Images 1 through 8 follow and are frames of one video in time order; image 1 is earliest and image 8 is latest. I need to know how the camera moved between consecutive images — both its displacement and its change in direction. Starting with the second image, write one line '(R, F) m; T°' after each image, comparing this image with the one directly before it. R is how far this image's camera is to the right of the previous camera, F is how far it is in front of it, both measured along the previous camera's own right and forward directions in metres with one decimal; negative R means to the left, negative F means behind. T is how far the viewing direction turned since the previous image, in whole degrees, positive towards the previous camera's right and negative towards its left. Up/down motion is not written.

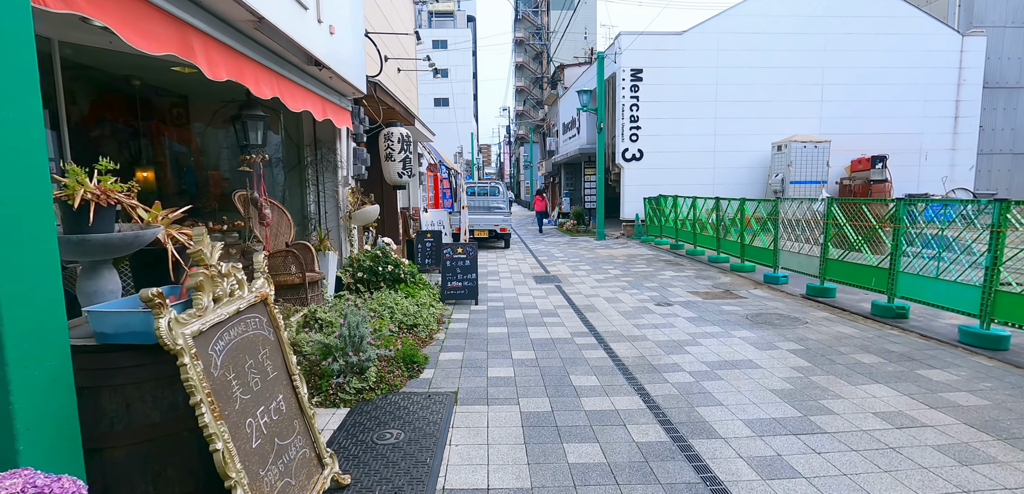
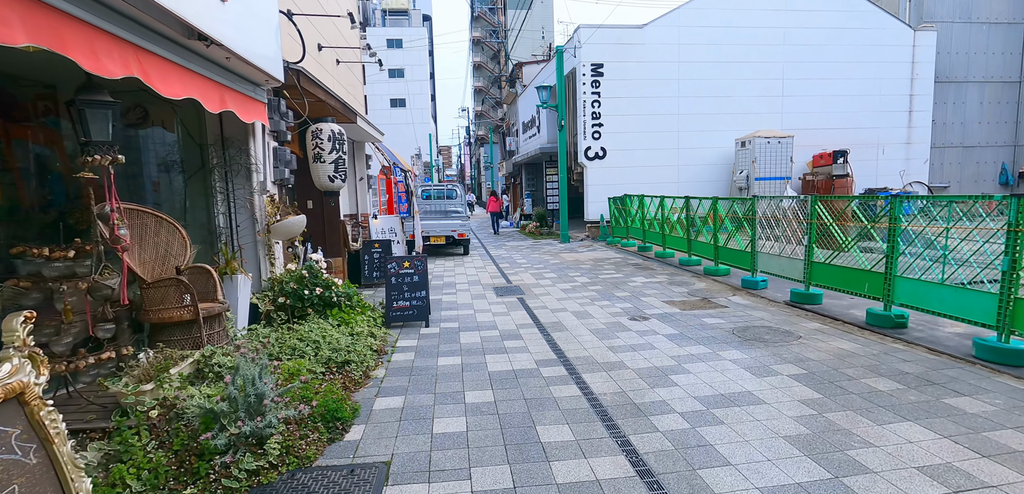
(+0.1, +0.9) m; +4°
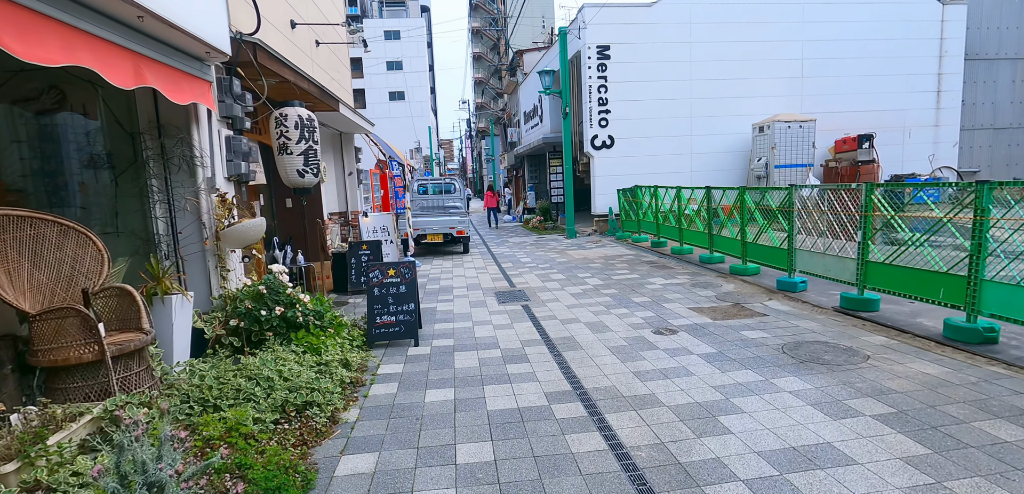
(0.0, +1.0) m; 0°
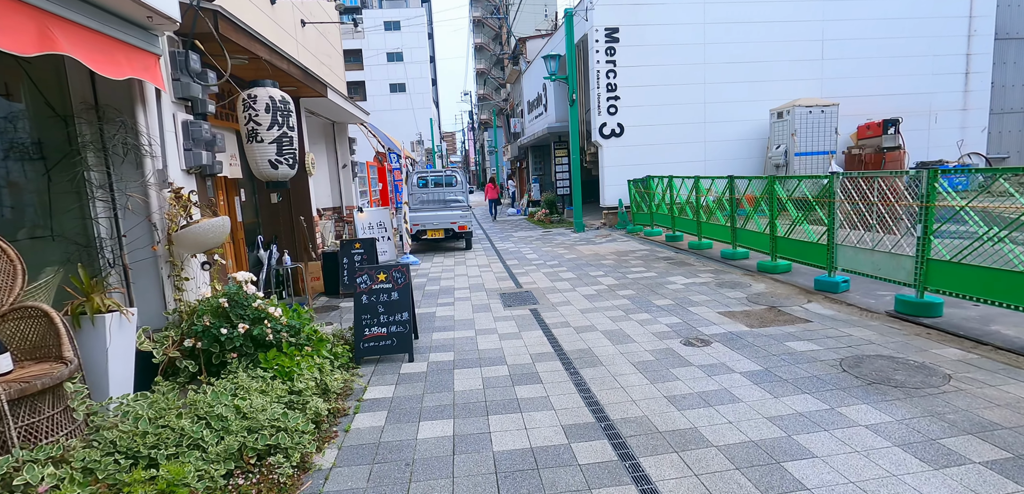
(0.0, +0.7) m; 0°
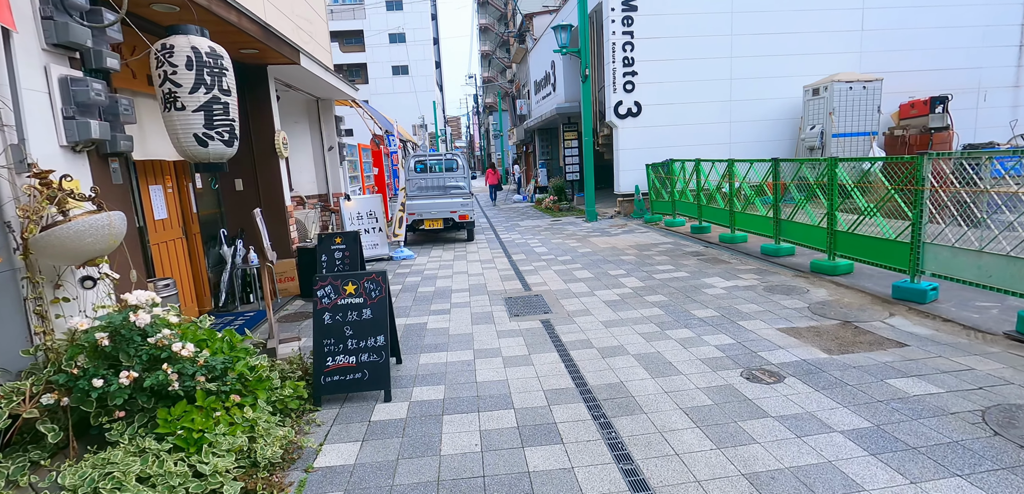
(0.0, +1.2) m; -1°
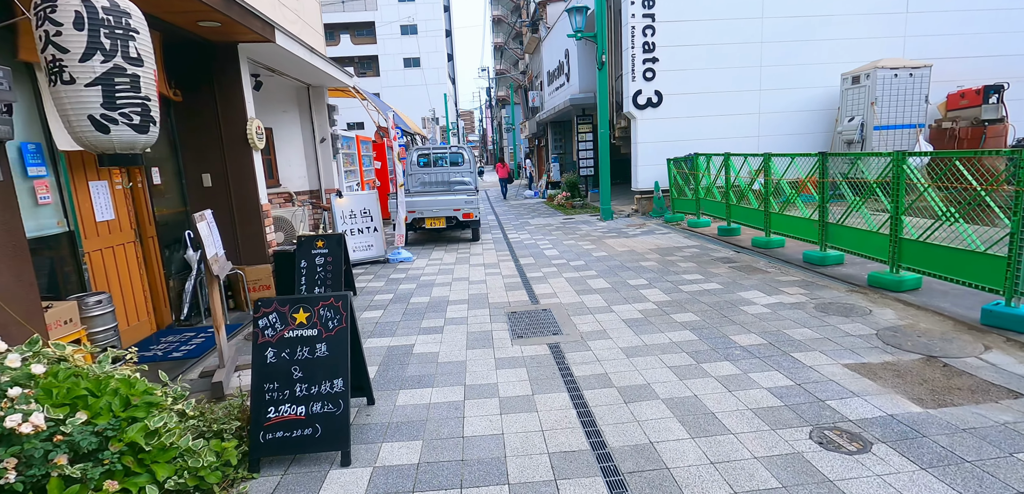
(+0.1, +0.9) m; -1°
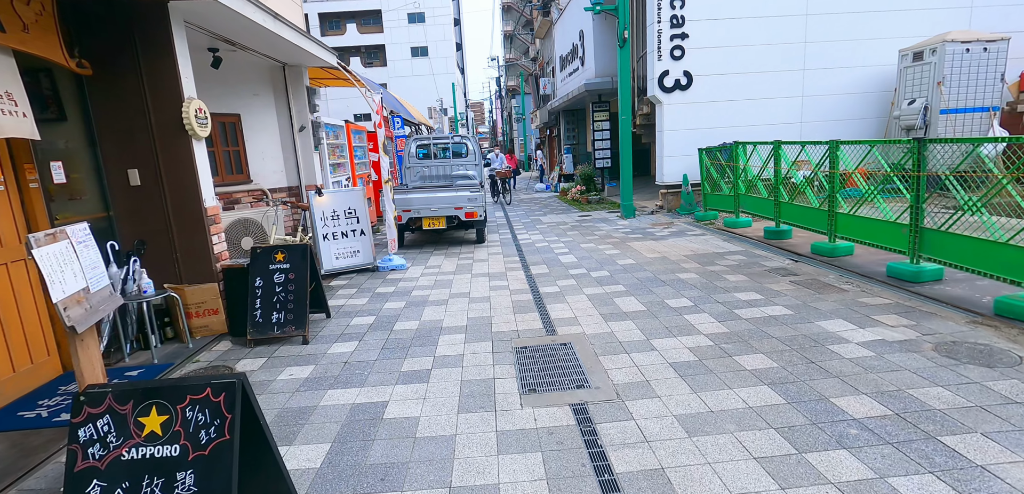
(0.0, +1.3) m; -1°
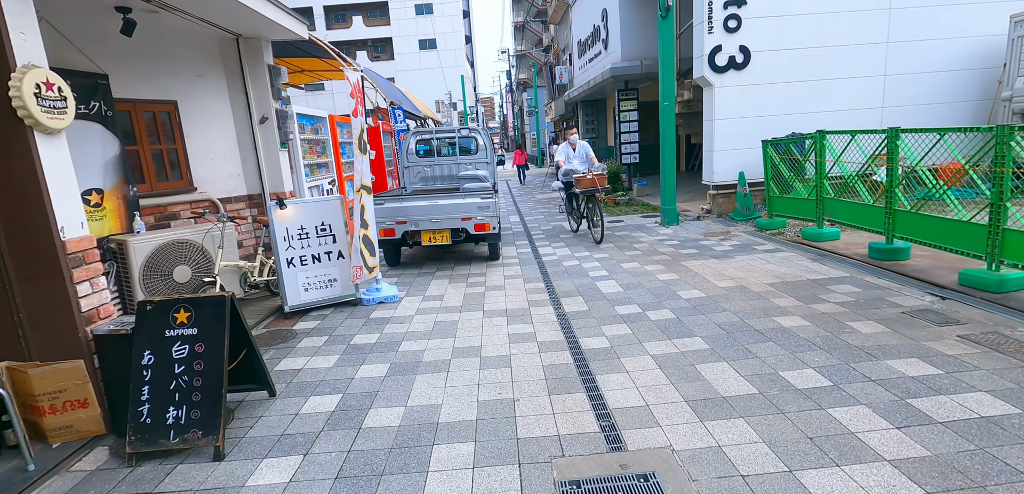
(-0.1, +1.8) m; -1°
